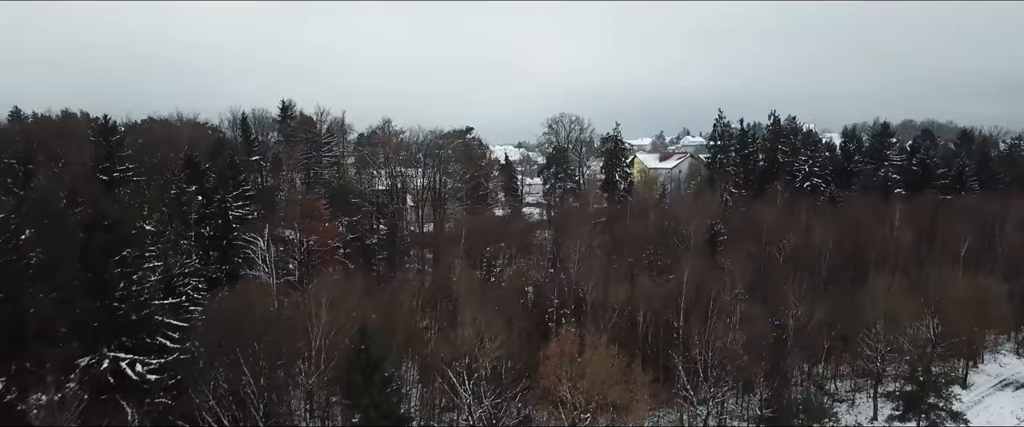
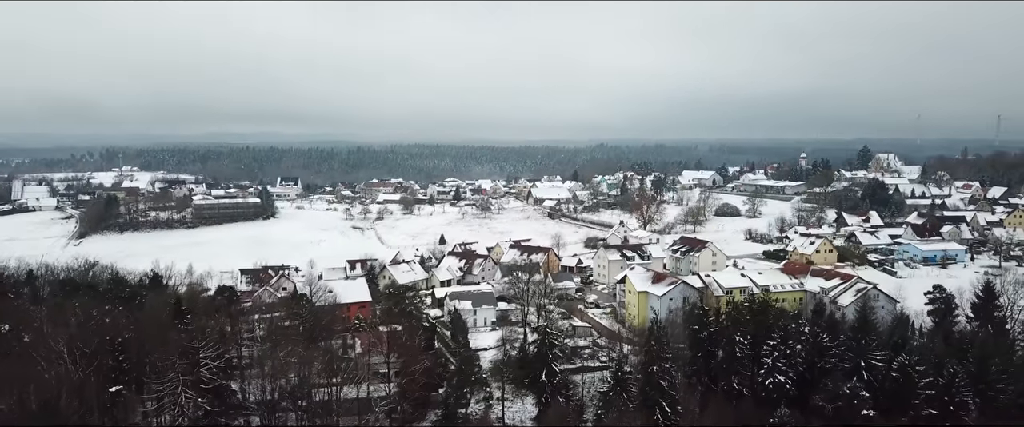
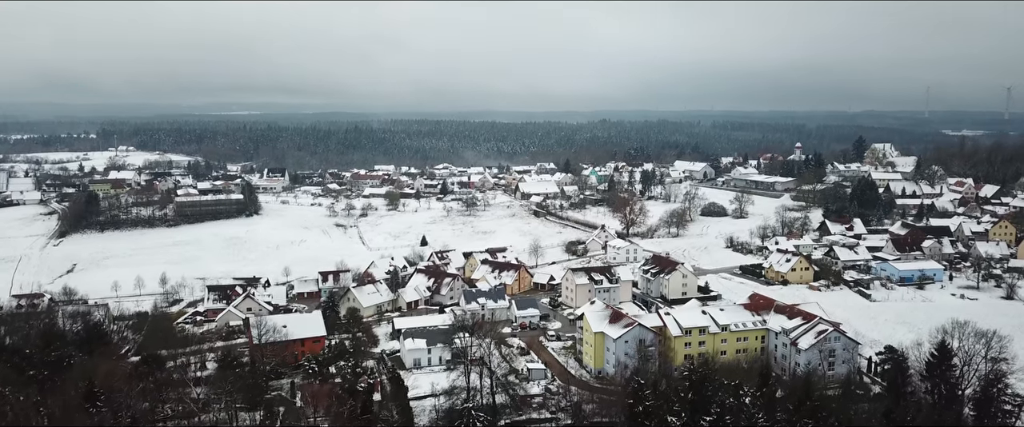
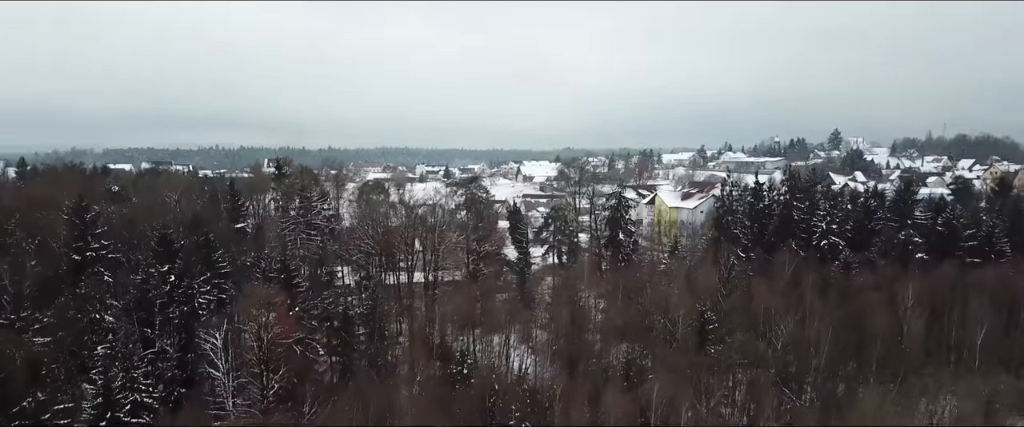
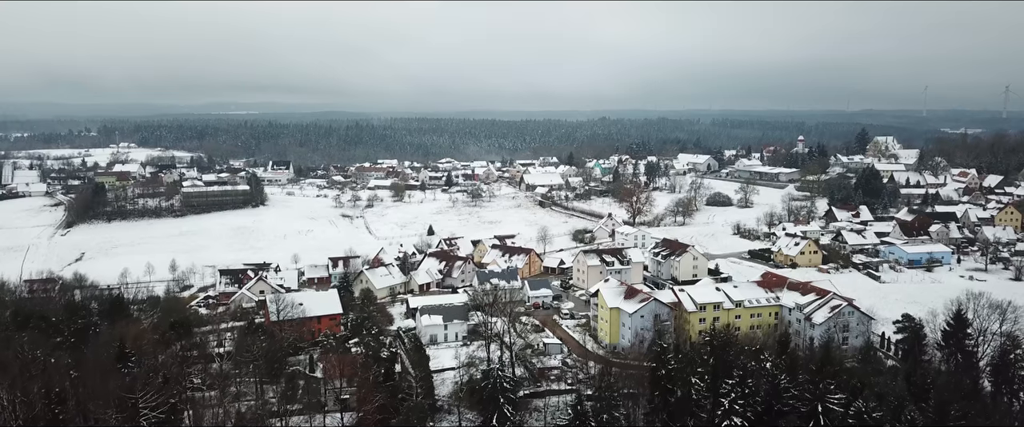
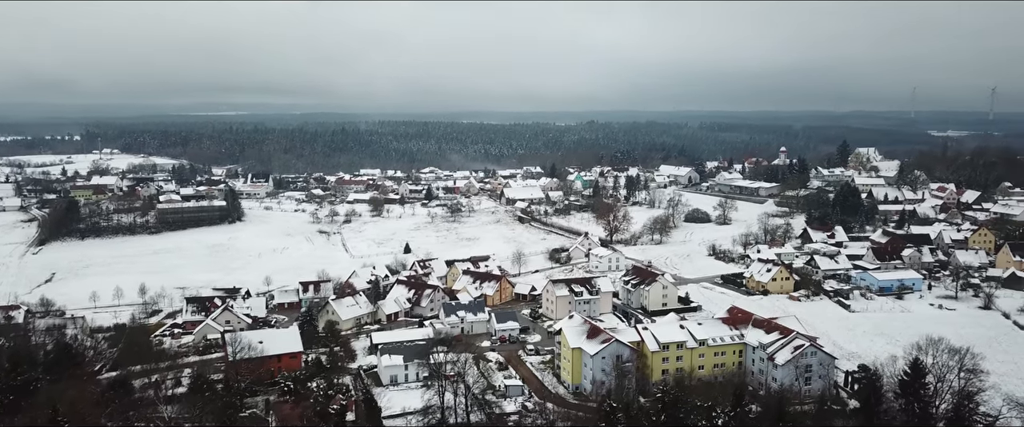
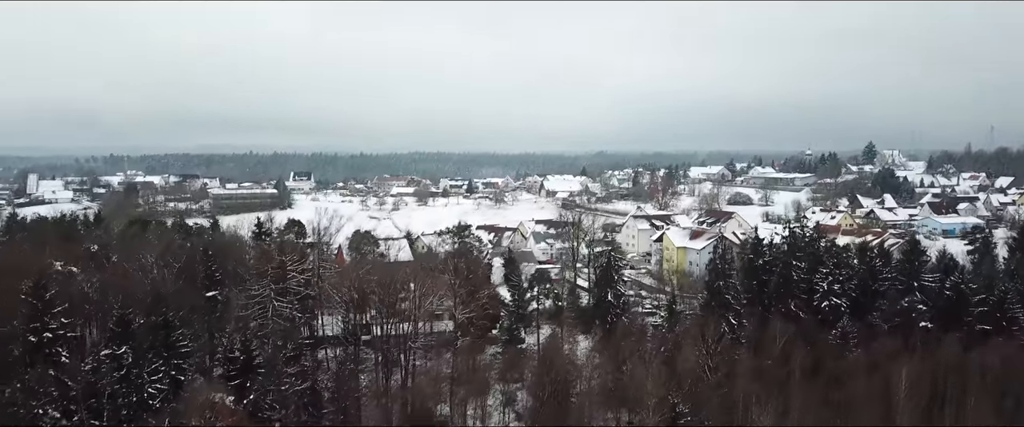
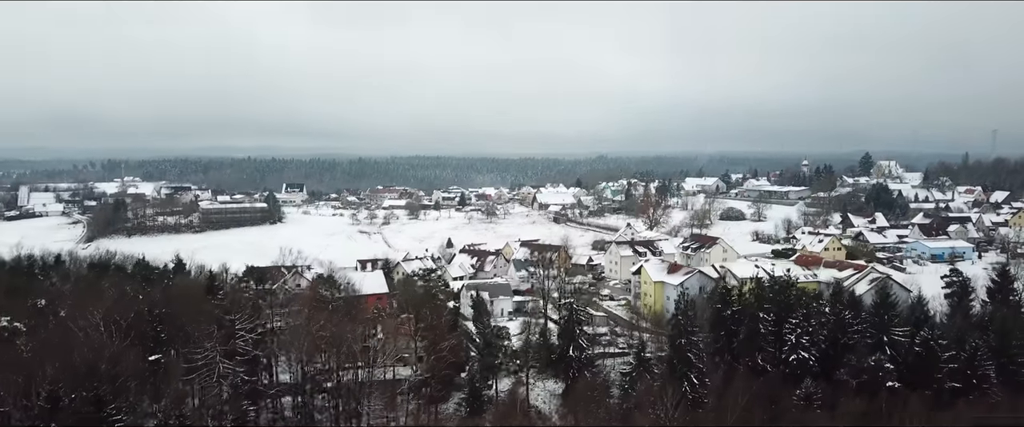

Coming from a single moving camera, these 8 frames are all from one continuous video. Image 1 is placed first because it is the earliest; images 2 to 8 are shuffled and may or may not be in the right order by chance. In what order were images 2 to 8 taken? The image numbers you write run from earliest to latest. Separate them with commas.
4, 7, 8, 2, 5, 3, 6
